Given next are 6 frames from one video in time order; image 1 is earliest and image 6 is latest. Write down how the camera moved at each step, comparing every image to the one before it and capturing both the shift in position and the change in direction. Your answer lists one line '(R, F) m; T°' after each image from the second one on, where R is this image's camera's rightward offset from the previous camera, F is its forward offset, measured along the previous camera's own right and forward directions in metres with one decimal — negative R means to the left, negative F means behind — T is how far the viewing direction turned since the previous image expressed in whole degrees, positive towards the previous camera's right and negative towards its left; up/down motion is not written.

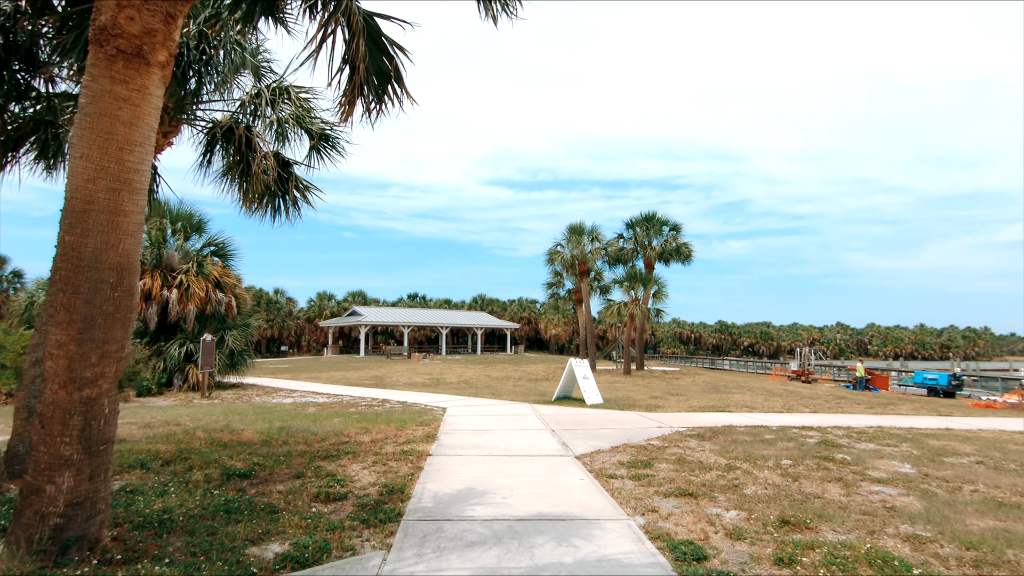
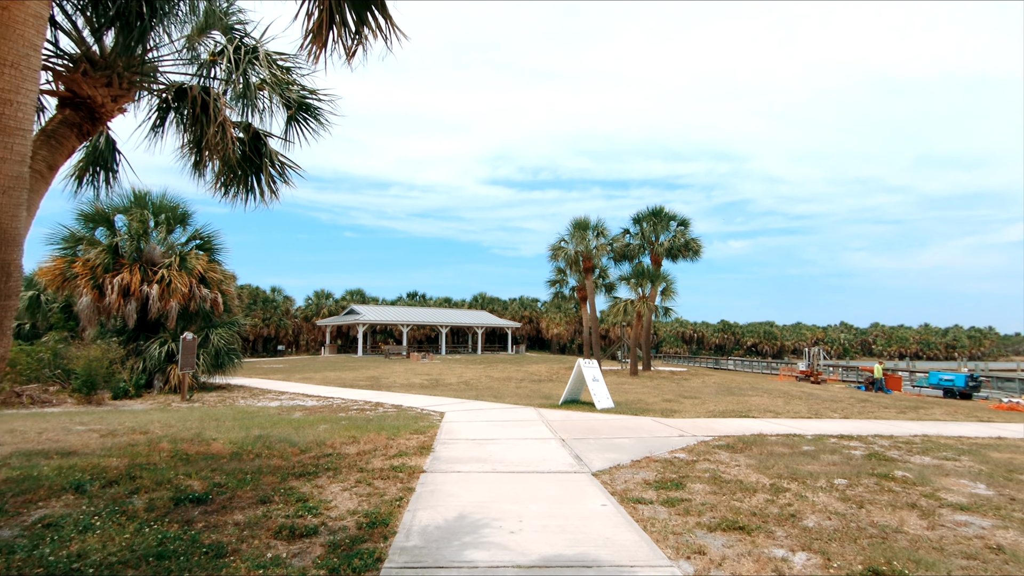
(-0.1, +1.1) m; 0°
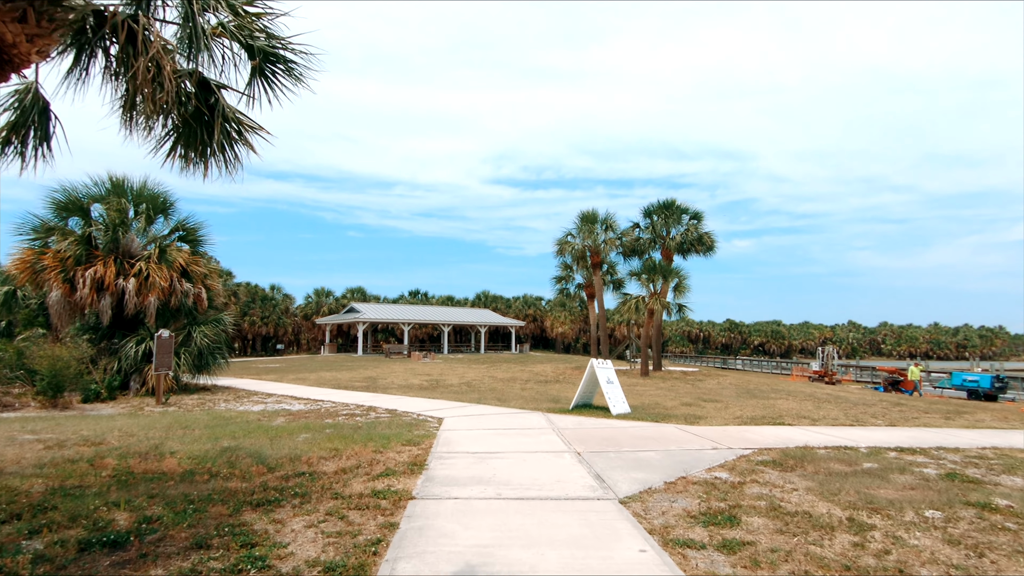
(-0.1, +1.3) m; 0°
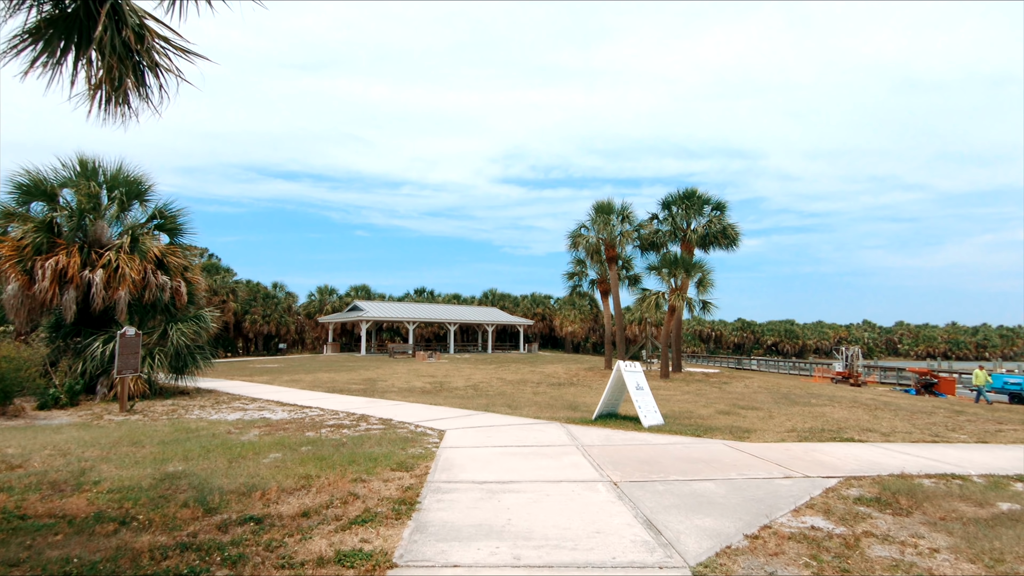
(-0.1, +1.7) m; -1°
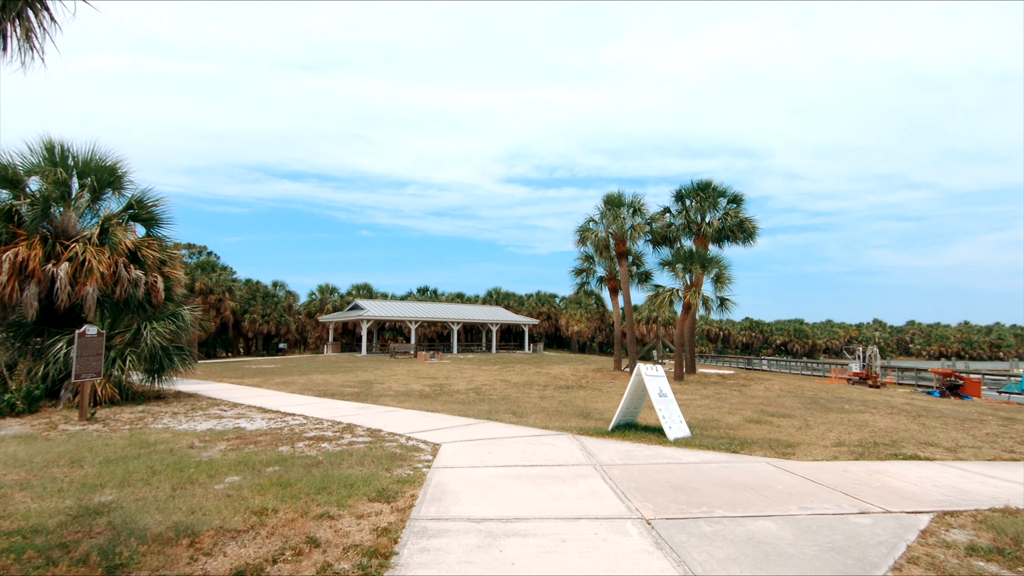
(0.0, +1.3) m; 0°
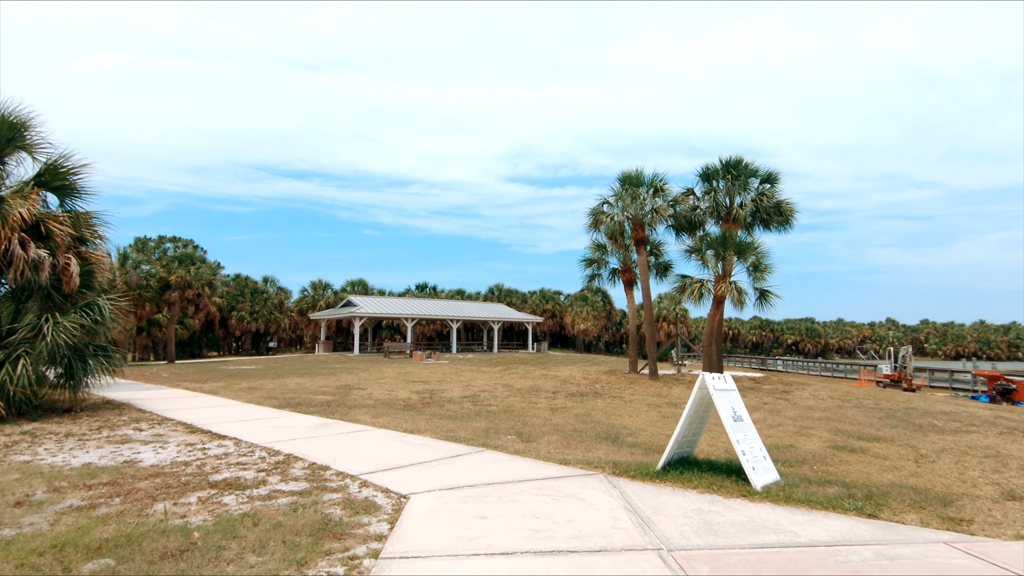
(0.0, +2.9) m; 0°
